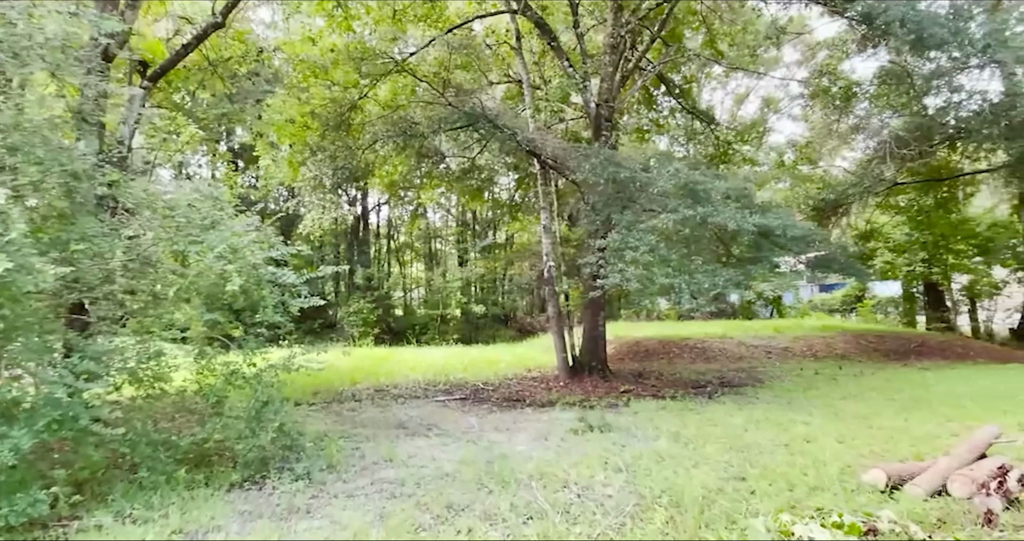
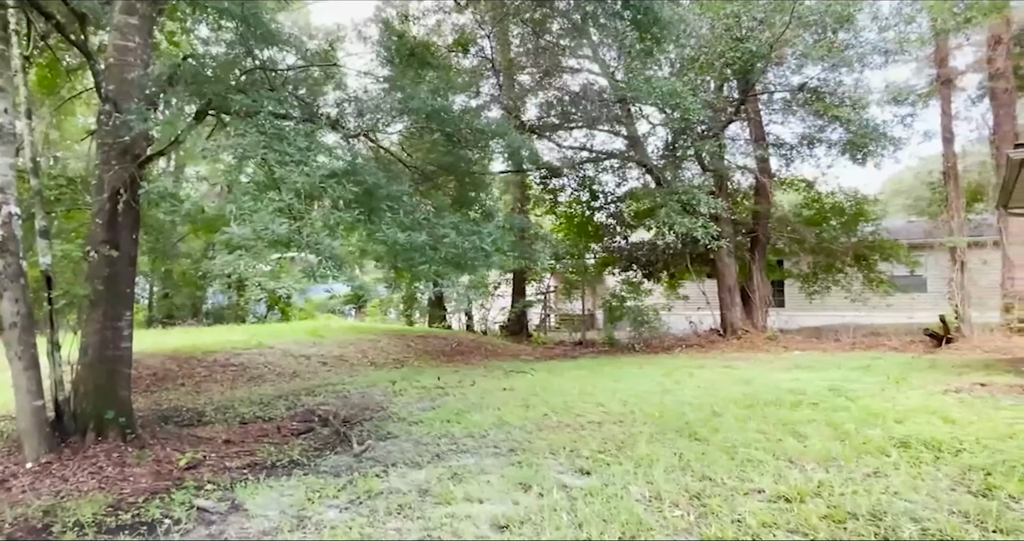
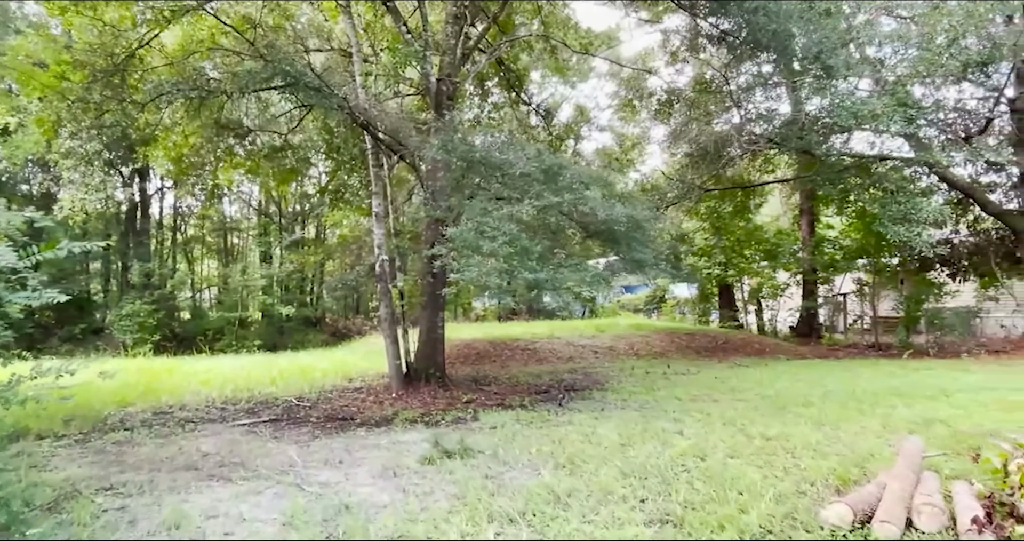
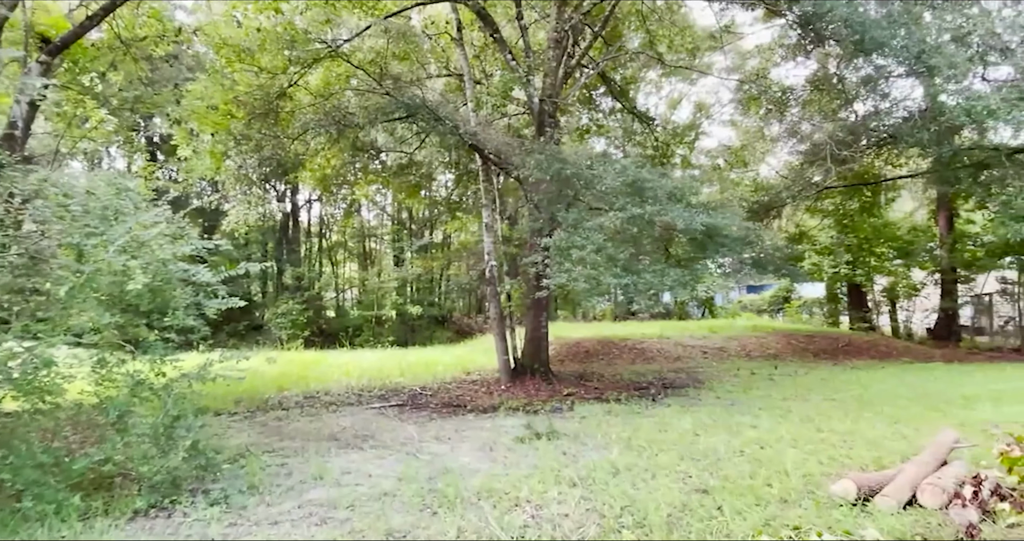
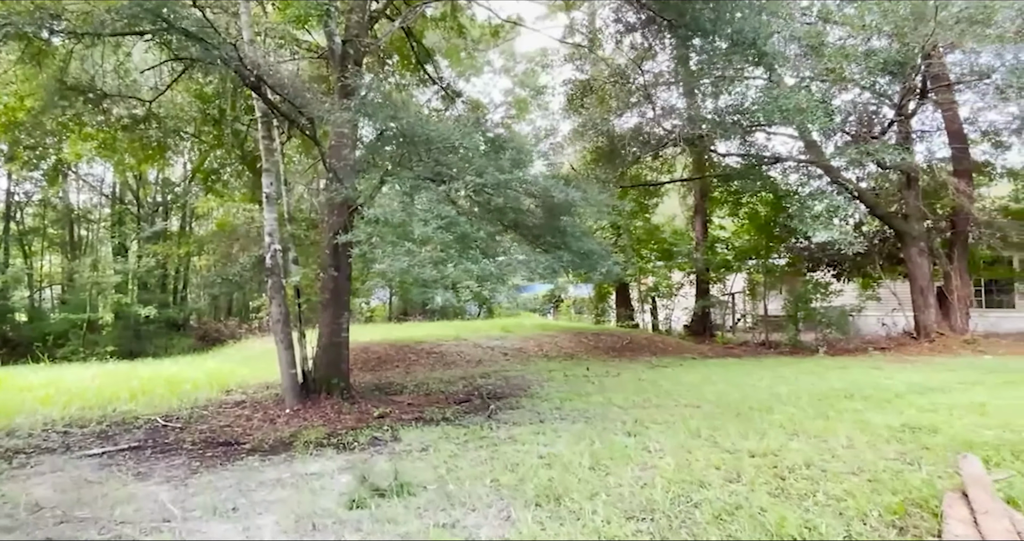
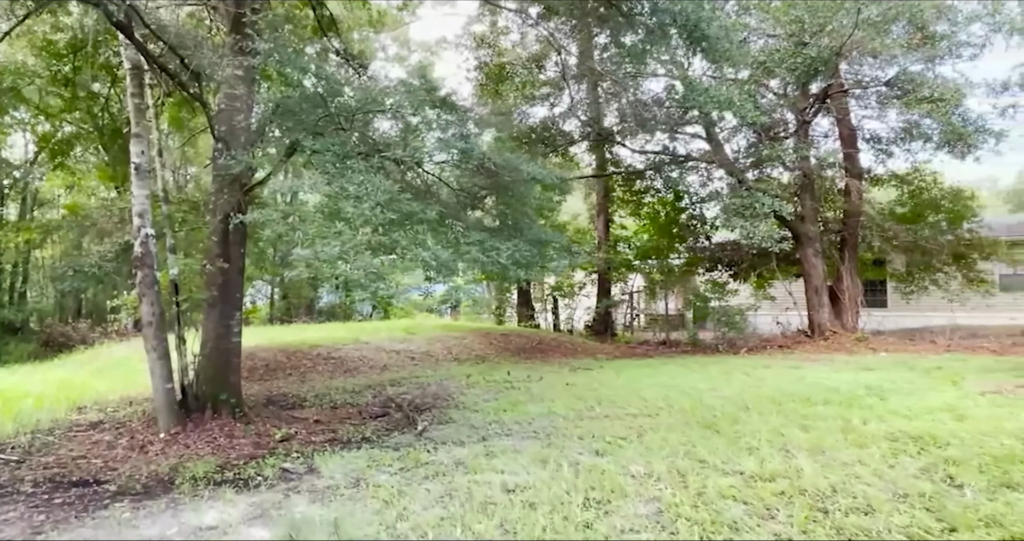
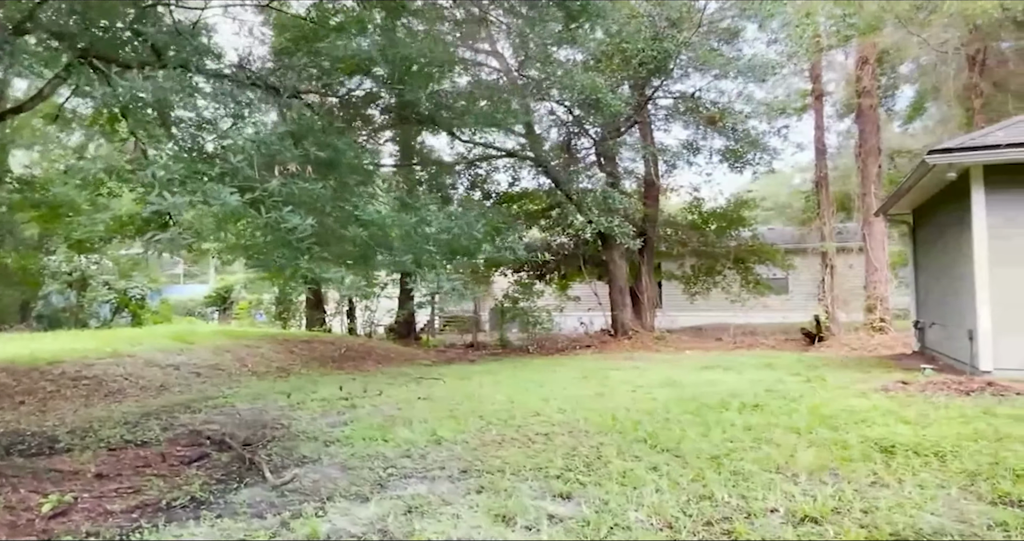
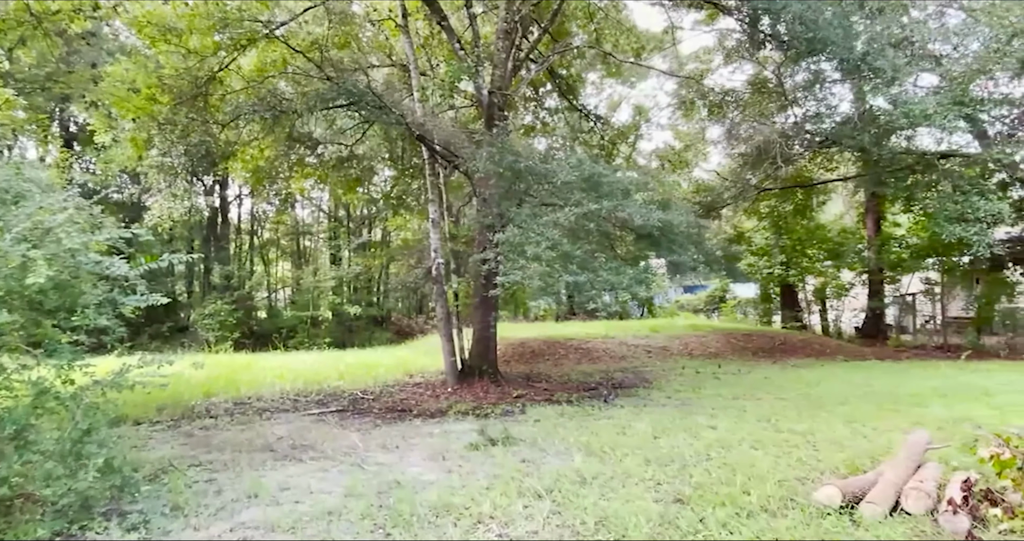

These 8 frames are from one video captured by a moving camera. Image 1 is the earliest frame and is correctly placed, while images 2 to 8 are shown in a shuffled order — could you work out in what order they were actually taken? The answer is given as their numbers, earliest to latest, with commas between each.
4, 8, 3, 5, 6, 2, 7
